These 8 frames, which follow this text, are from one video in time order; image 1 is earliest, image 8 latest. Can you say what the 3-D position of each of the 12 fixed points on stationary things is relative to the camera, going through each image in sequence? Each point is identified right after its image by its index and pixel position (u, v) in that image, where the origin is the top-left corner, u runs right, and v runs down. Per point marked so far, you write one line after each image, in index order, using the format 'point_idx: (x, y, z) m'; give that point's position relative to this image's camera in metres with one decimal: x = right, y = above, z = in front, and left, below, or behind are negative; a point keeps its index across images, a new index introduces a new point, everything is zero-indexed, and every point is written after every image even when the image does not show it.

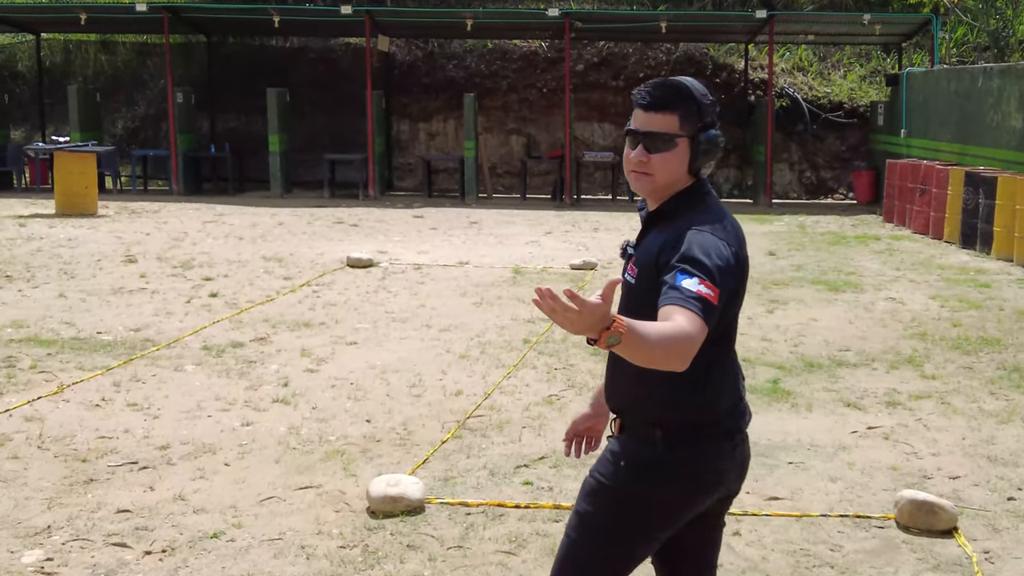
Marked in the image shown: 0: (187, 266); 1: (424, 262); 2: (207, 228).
0: (-3.2, +0.2, +11.7) m
1: (-0.9, +0.3, +12.2) m
2: (-3.8, +0.7, +14.9) m
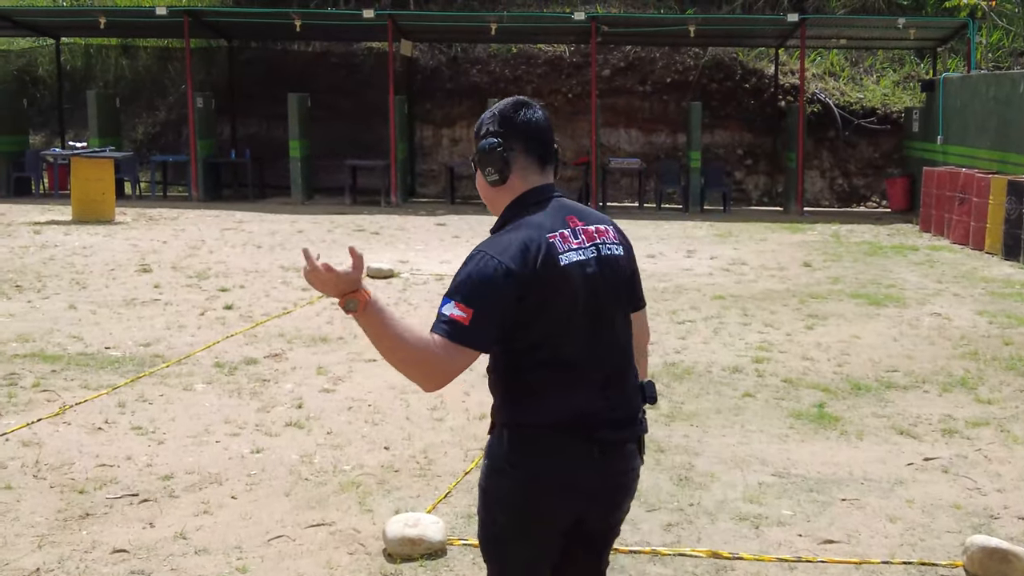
0: (-3.0, +0.1, +11.3) m
1: (-0.6, +0.1, +11.8) m
2: (-3.5, +0.6, +14.6) m
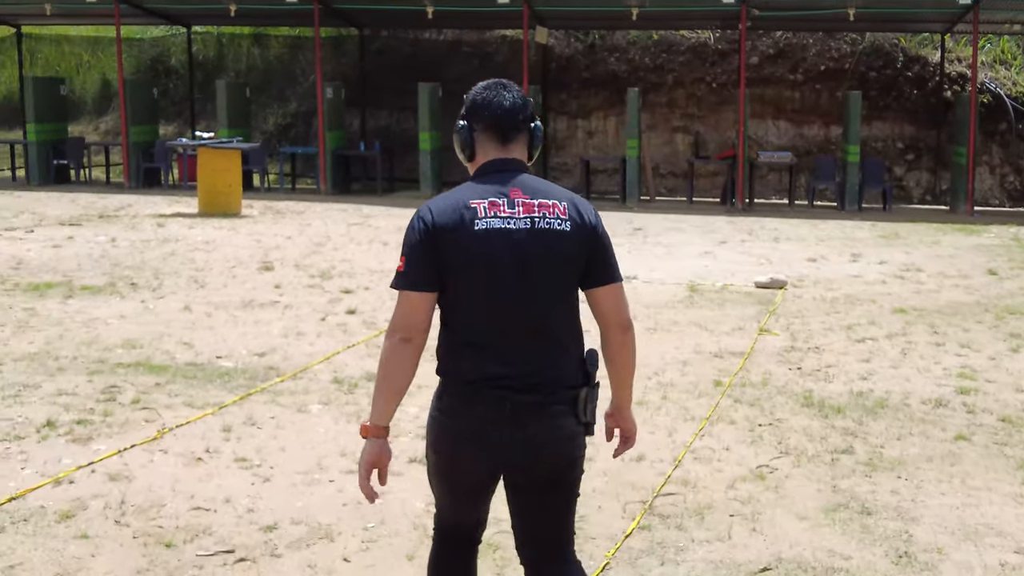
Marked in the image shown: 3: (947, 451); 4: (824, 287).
0: (-1.7, +0.1, +10.6) m
1: (+0.7, +0.1, +10.8) m
2: (-1.9, +0.7, +13.9) m
3: (+2.0, -0.7, +5.4) m
4: (+2.7, 0.0, +10.2) m
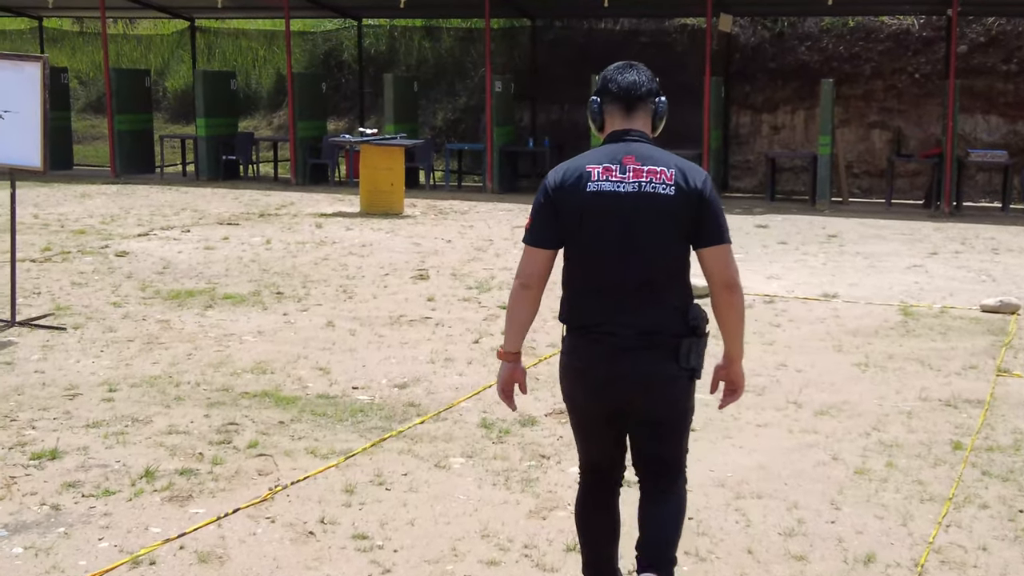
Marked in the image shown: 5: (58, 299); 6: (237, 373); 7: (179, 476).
0: (-0.2, 0.0, +9.6) m
1: (+2.1, -0.1, +9.5) m
2: (+0.1, +0.6, +12.9) m
3: (+2.7, -0.9, +4.0) m
4: (+4.0, -0.2, +8.6) m
5: (-3.4, -0.1, +8.8) m
6: (-1.5, -0.5, +6.6) m
7: (-1.4, -0.8, +4.9) m
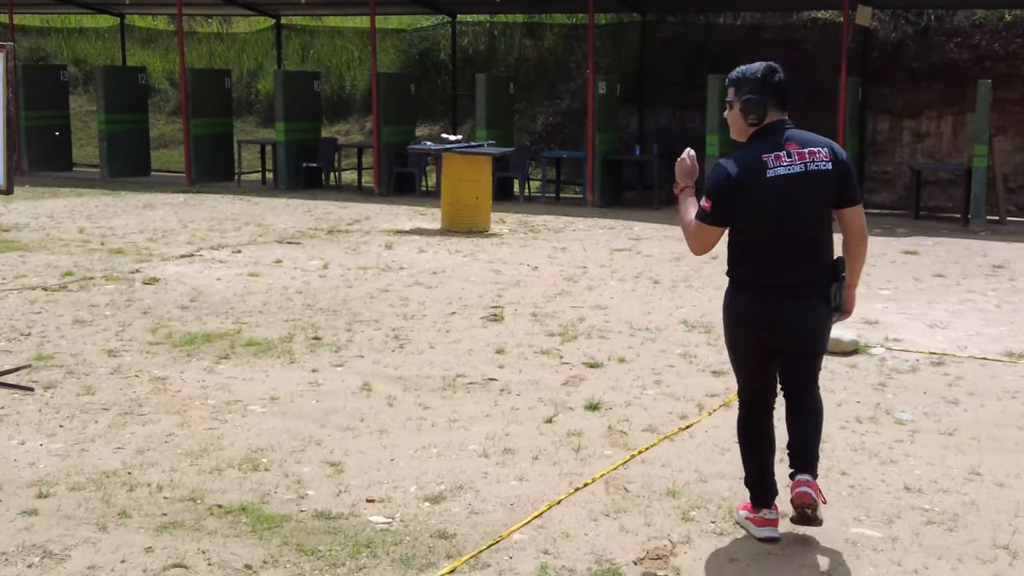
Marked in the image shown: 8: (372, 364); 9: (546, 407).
0: (+0.4, -0.3, +7.7) m
1: (+2.7, -0.4, +7.4) m
2: (+1.0, +0.2, +11.0) m
3: (+2.7, -1.3, +1.9) m
4: (+4.5, -0.6, +6.3) m
5: (-2.8, -0.3, +7.2) m
6: (-1.2, -0.8, +4.9) m
7: (-1.2, -1.0, +3.2) m
8: (-0.8, -0.4, +6.8) m
9: (+0.2, -0.6, +6.0) m
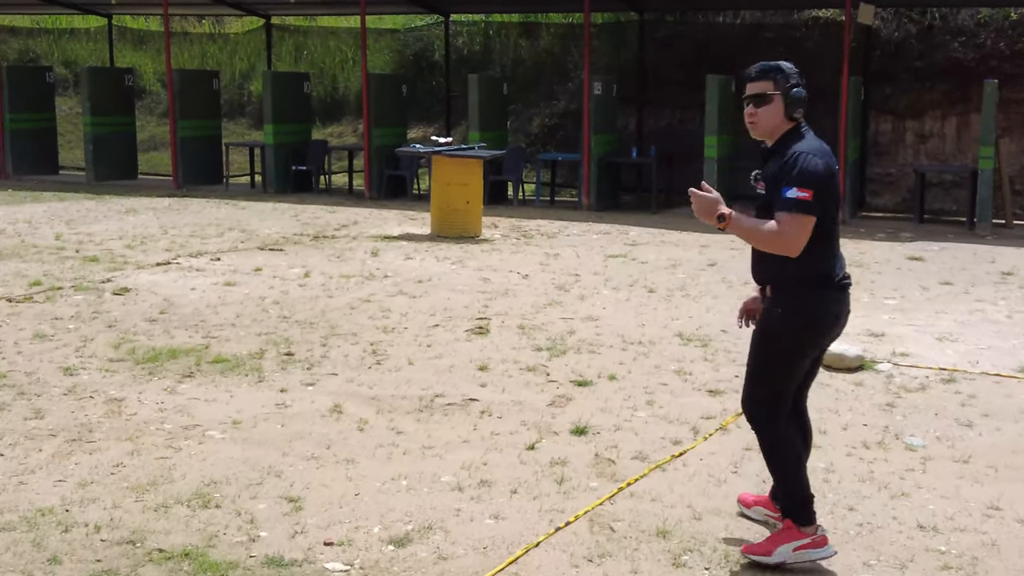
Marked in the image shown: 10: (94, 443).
0: (+0.3, -0.4, +7.3) m
1: (+2.6, -0.5, +6.9) m
2: (+0.9, +0.2, +10.6) m
3: (+2.6, -1.3, +1.4) m
4: (+4.4, -0.6, +5.9) m
5: (-2.9, -0.4, +6.8) m
6: (-1.3, -0.8, +4.5) m
7: (-1.3, -1.1, +2.7) m
8: (-0.9, -0.5, +6.4) m
9: (+0.1, -0.7, +5.6) m
10: (-1.9, -0.7, +5.3) m
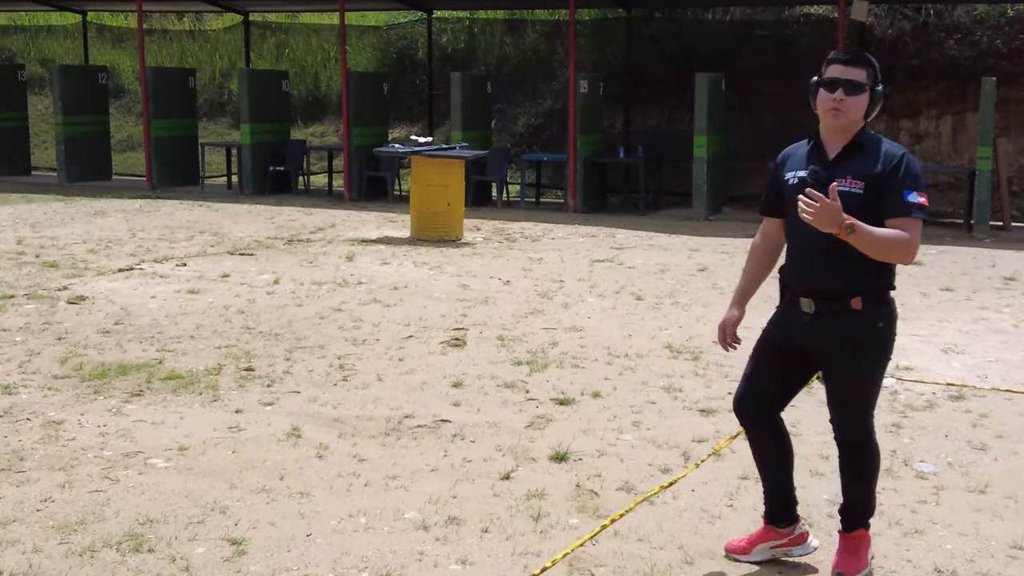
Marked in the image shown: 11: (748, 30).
0: (+0.2, -0.4, +6.8) m
1: (+2.5, -0.5, +6.5) m
2: (+0.7, +0.1, +10.1) m
3: (+2.5, -1.4, +1.0) m
4: (+4.3, -0.7, +5.5) m
5: (-3.0, -0.5, +6.2) m
6: (-1.4, -0.9, +4.0) m
7: (-1.4, -1.2, +2.2) m
8: (-1.0, -0.6, +5.9) m
9: (0.0, -0.7, +5.1) m
10: (-2.0, -0.7, +4.8) m
11: (+3.4, +3.7, +16.9) m
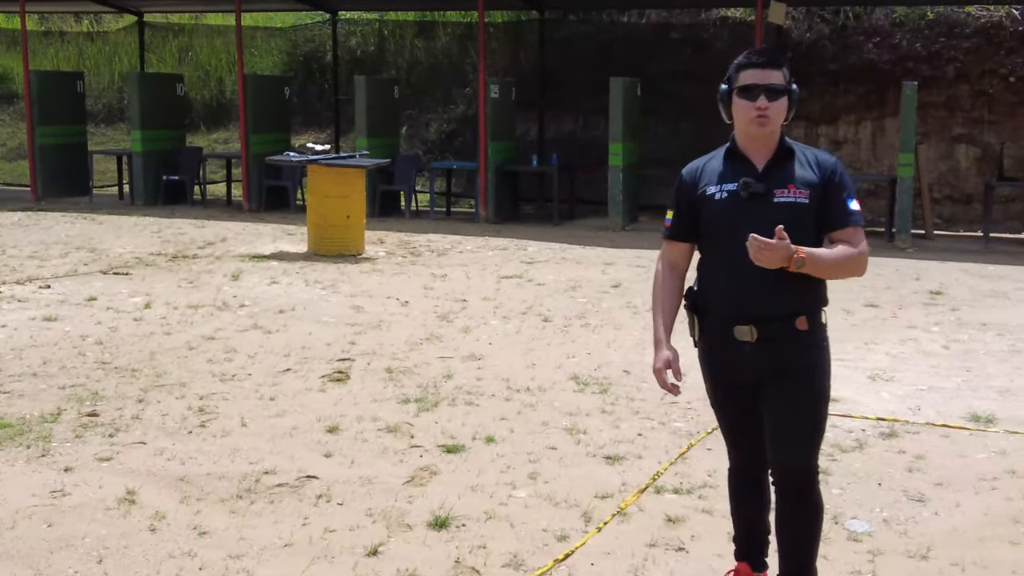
0: (-0.4, -0.6, +6.1) m
1: (+1.9, -0.6, +5.9) m
2: (-0.1, 0.0, +9.4) m
3: (+2.3, -1.5, +0.4) m
4: (+3.8, -0.8, +5.0) m
5: (-3.6, -0.6, +5.3) m
6: (-1.8, -1.0, +3.1) m
7: (-1.7, -1.3, +1.4) m
8: (-1.6, -0.7, +5.1) m
9: (-0.5, -0.9, +4.3) m
10: (-2.4, -0.9, +3.9) m
11: (+2.1, +3.6, +16.4) m
